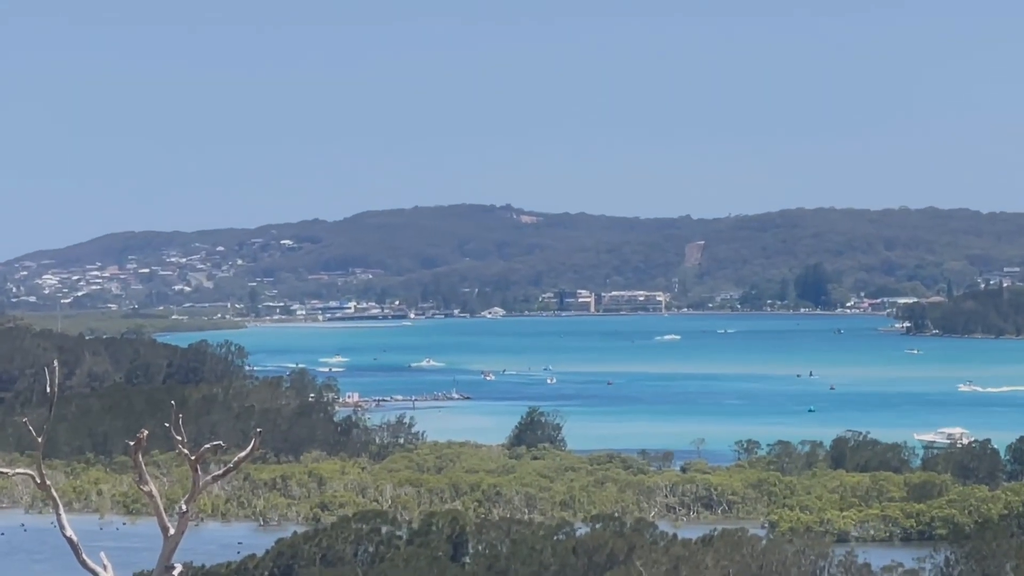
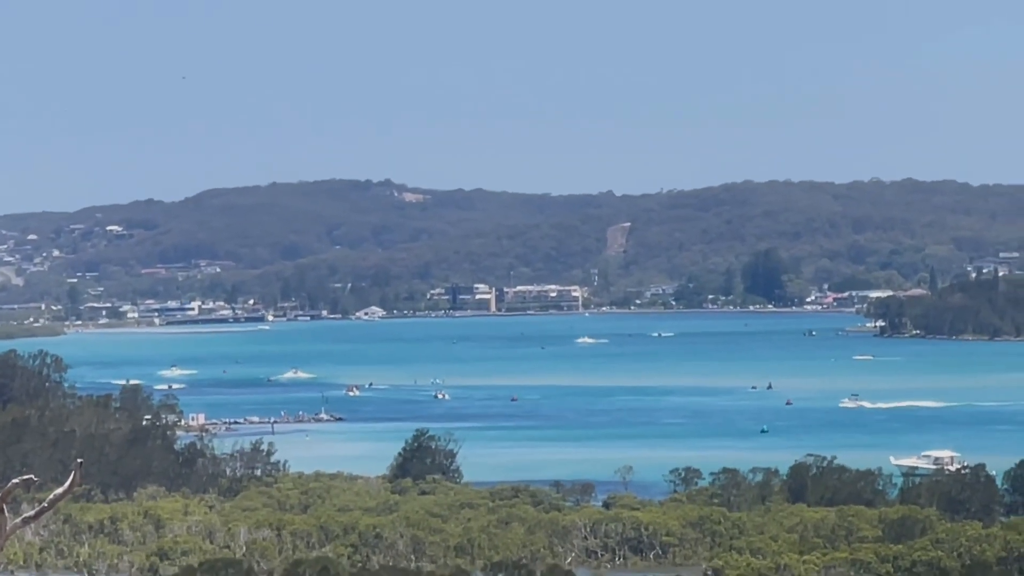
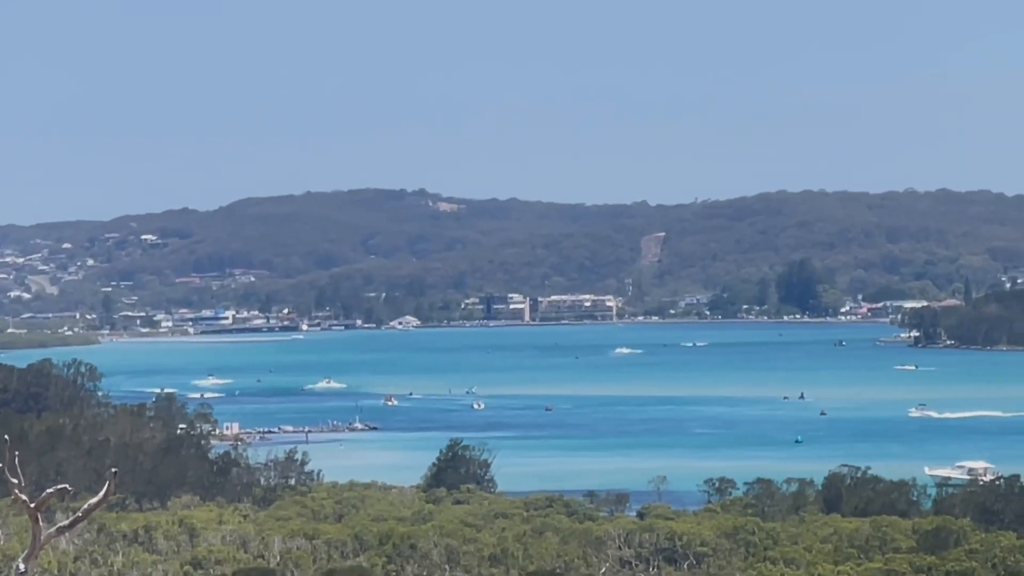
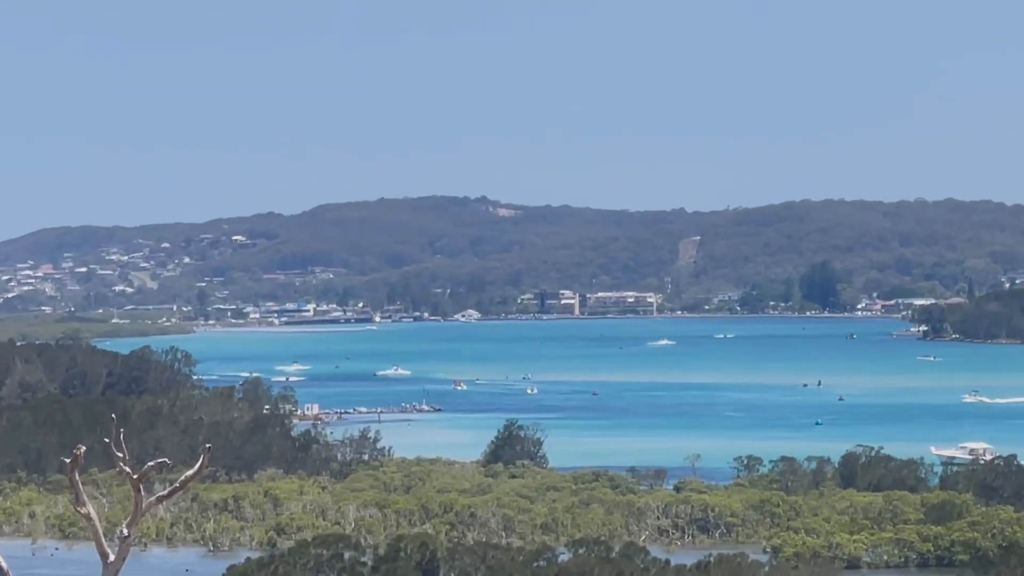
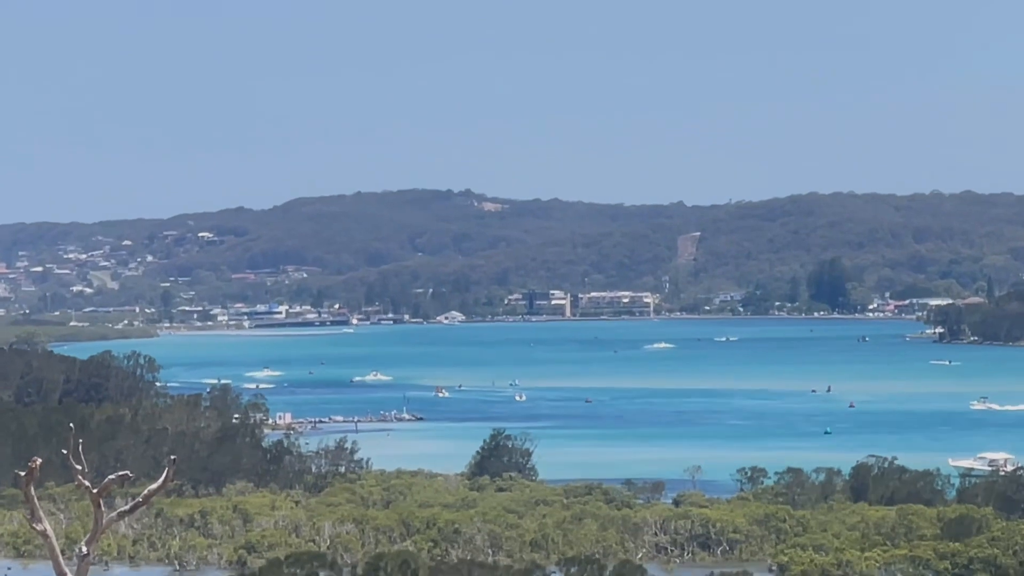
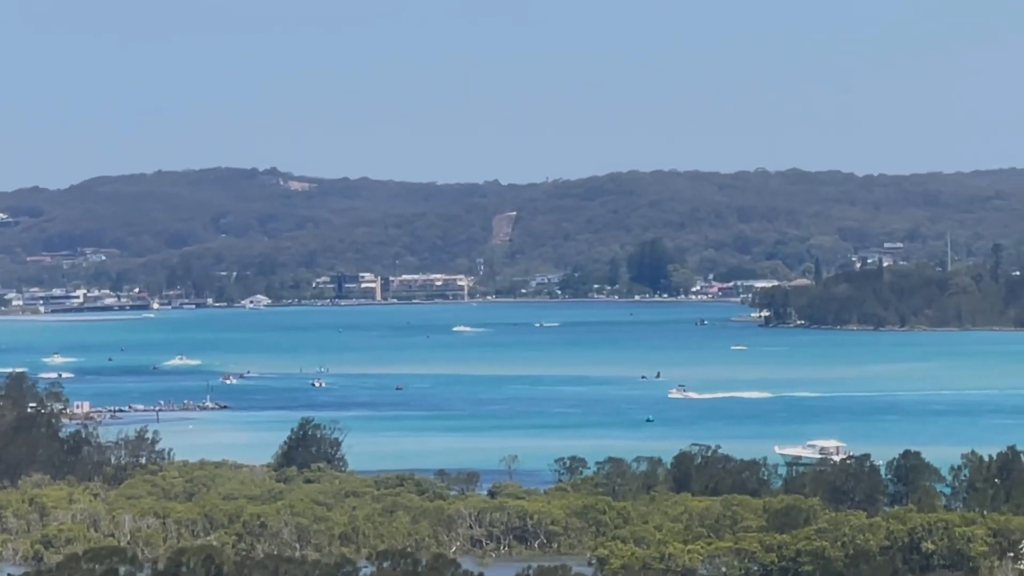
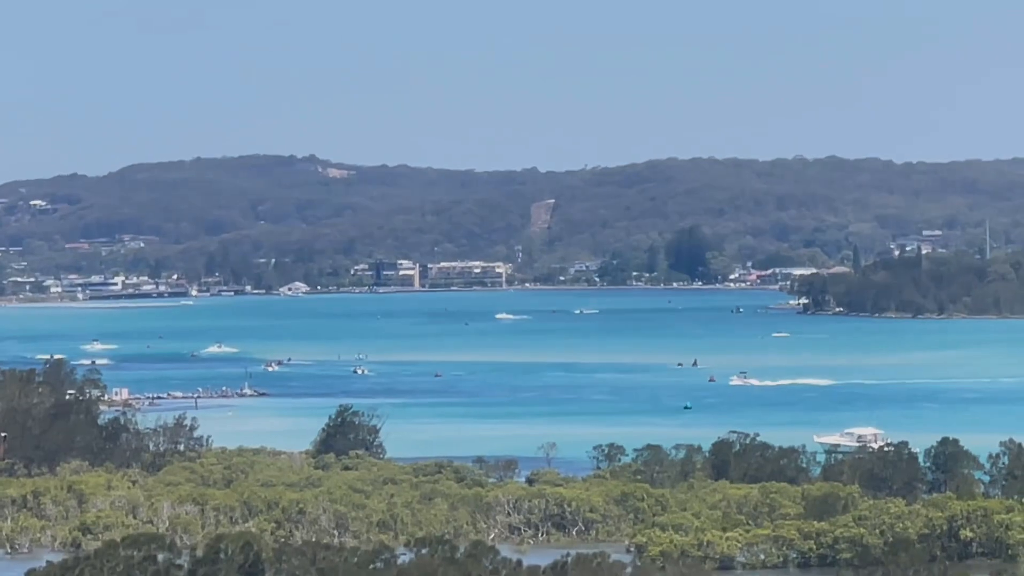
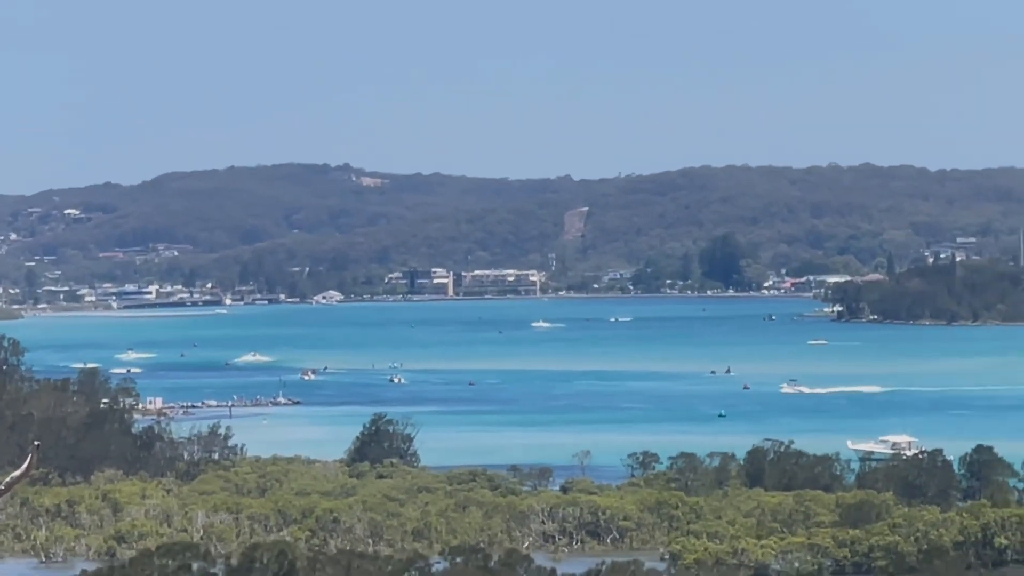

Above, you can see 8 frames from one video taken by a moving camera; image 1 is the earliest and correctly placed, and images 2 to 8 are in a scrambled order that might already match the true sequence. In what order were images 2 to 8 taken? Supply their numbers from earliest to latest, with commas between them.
4, 5, 3, 2, 8, 7, 6
